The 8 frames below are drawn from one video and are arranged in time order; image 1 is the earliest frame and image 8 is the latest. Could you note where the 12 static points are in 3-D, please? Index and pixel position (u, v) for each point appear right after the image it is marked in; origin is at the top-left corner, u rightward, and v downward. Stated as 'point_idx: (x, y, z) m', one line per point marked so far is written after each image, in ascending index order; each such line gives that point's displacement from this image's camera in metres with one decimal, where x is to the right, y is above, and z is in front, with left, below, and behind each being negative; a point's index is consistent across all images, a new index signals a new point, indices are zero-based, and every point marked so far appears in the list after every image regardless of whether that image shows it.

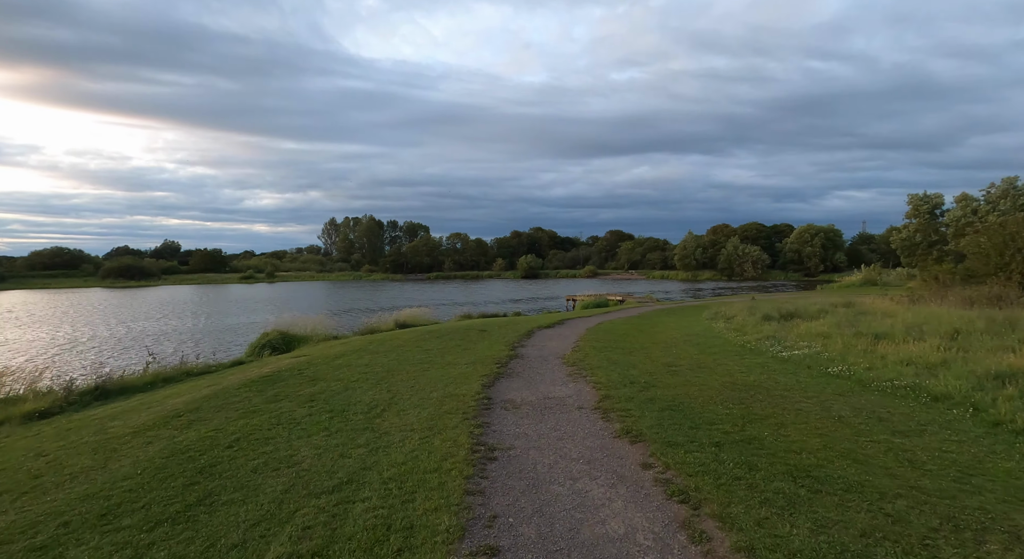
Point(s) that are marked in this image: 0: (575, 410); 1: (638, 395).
0: (+1.1, -2.4, +9.8) m
1: (+2.4, -2.2, +10.6) m
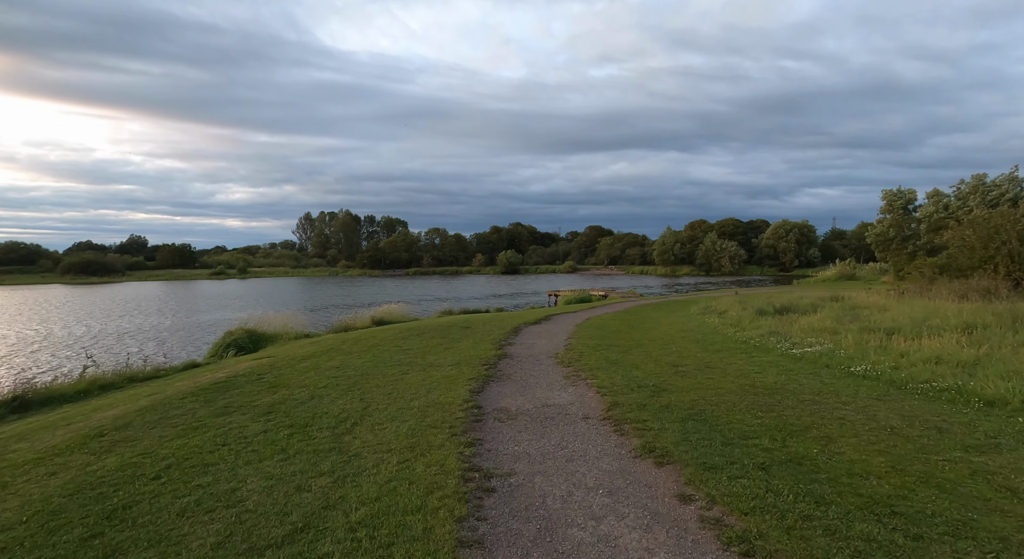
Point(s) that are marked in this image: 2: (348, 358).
0: (+1.0, -2.2, +8.4) m
1: (+2.3, -2.1, +9.2) m
2: (-4.2, -2.0, +14.0) m
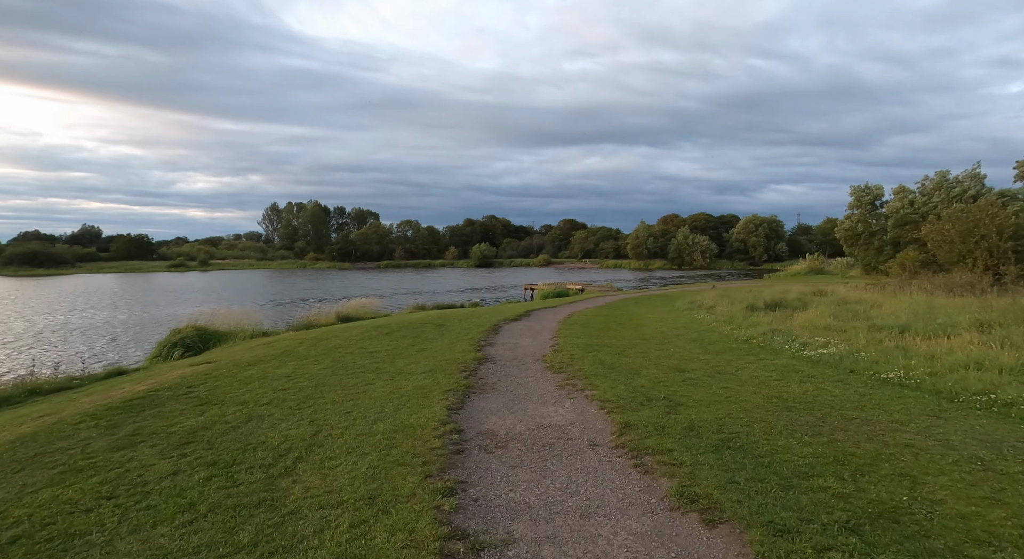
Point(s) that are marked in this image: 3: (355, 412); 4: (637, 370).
0: (+0.9, -2.1, +6.6) m
1: (+2.2, -2.0, +7.6) m
2: (-4.6, -1.8, +12.0) m
3: (-2.3, -2.0, +8.2) m
4: (+2.7, -2.0, +11.8) m
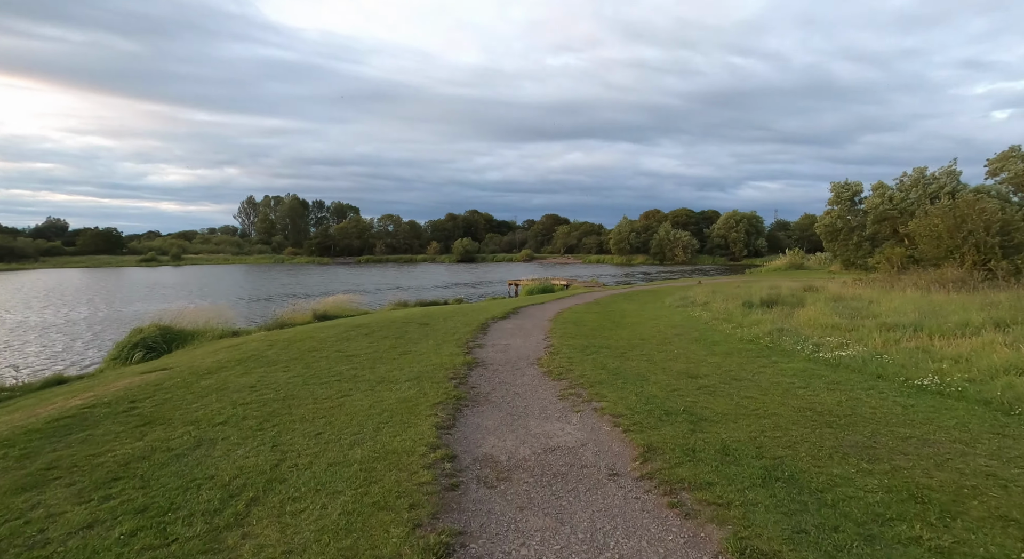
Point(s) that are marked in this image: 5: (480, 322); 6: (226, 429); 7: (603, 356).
0: (+1.0, -2.1, +5.5) m
1: (+2.2, -1.9, +6.5) m
2: (-4.7, -1.8, +10.7) m
3: (-2.3, -1.9, +7.0) m
4: (+2.6, -1.9, +10.7) m
5: (-1.2, -1.6, +19.9) m
6: (-3.7, -1.9, +7.1) m
7: (+2.2, -1.8, +12.9) m
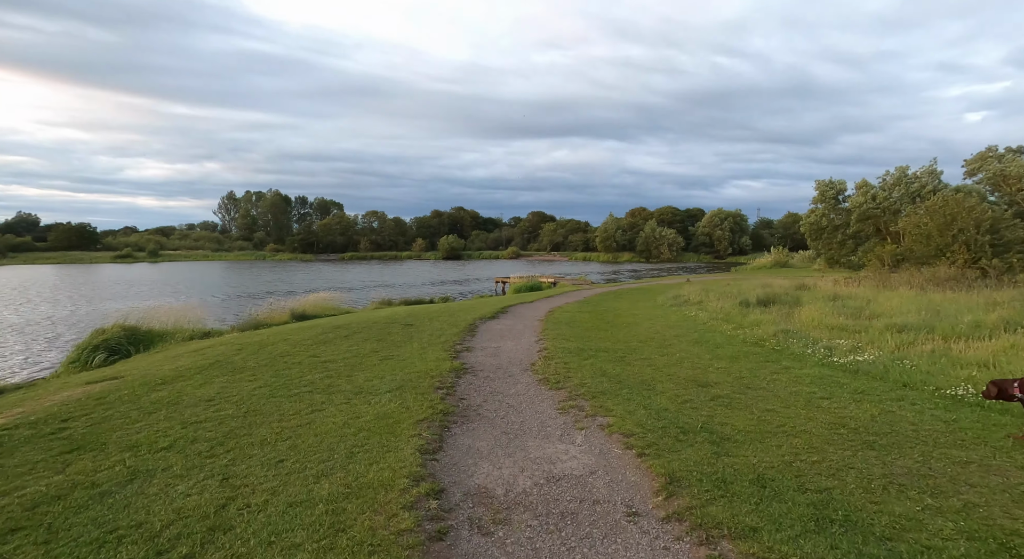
0: (+1.0, -2.1, +4.5) m
1: (+2.2, -1.9, +5.5) m
2: (-4.8, -1.8, +9.5) m
3: (-2.4, -1.9, +5.9) m
4: (+2.4, -1.9, +9.7) m
5: (-1.5, -1.5, +18.8) m
6: (-3.7, -1.9, +6.0) m
7: (+2.0, -1.8, +11.9) m
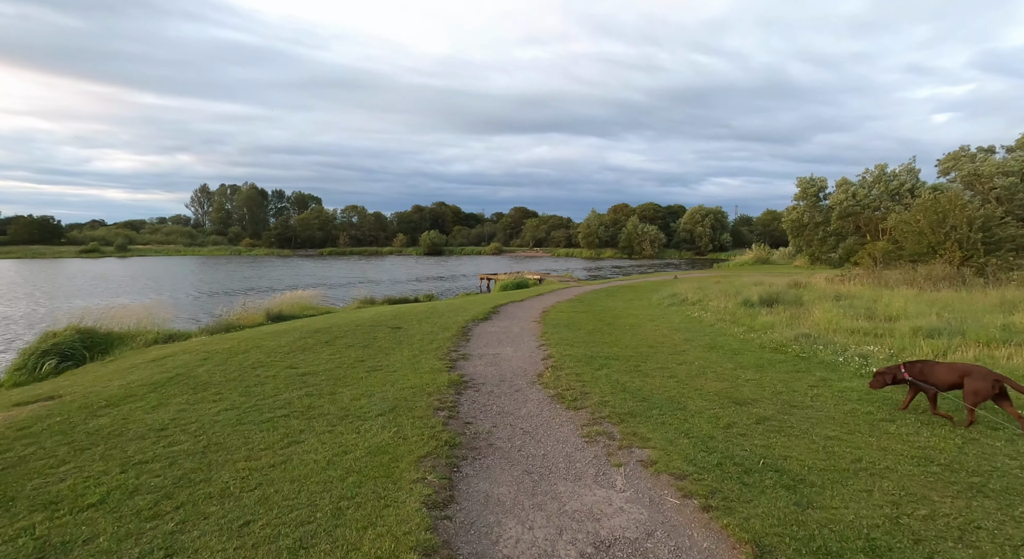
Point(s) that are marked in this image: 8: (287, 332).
0: (+1.3, -2.2, +3.2) m
1: (+2.5, -2.0, +4.3) m
2: (-4.6, -1.8, +8.1) m
3: (-2.1, -2.0, +4.5) m
4: (+2.6, -1.9, +8.5) m
5: (-1.7, -1.5, +17.5) m
6: (-3.4, -2.0, +4.5) m
7: (+2.0, -1.8, +10.7) m
8: (-6.6, -1.5, +16.1) m
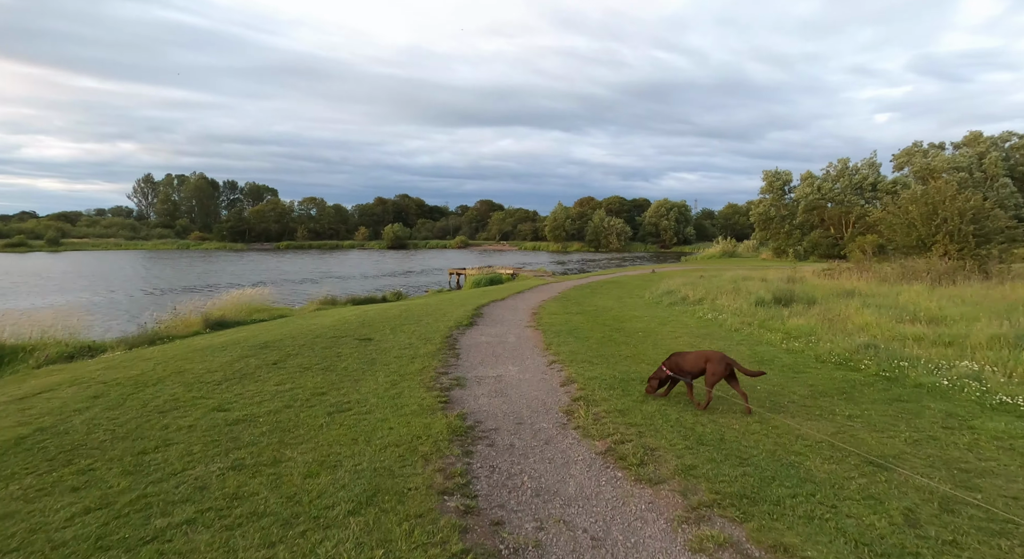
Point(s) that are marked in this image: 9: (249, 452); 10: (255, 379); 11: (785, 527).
0: (+2.1, -2.3, +0.4) m
1: (+3.2, -2.1, +1.5) m
2: (-4.2, -1.9, +4.8) m
3: (-1.4, -2.1, +1.5) m
4: (+3.0, -2.0, +5.8) m
5: (-1.8, -1.4, +14.4) m
6: (-2.7, -2.1, +1.4) m
7: (+2.3, -1.8, +7.9) m
8: (-6.7, -1.6, +12.8) m
9: (-2.8, -1.8, +6.0) m
10: (-4.5, -1.7, +9.4) m
11: (+2.2, -2.0, +4.5) m
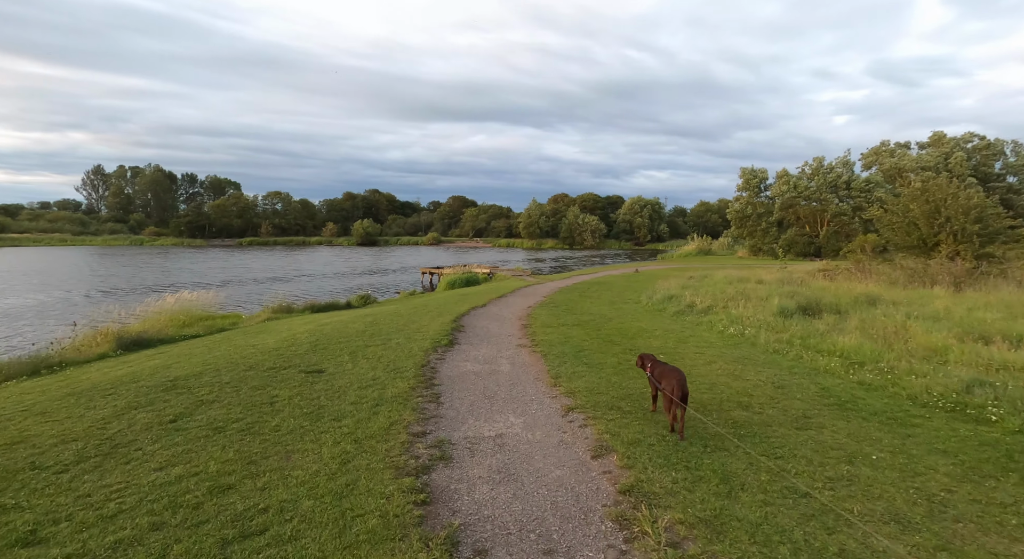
0: (+2.7, -2.6, -2.6) m
1: (+3.7, -2.4, -1.4) m
2: (-3.8, -2.2, +1.6) m
3: (-0.9, -2.4, -1.7) m
4: (+3.3, -2.3, +2.8) m
5: (-2.0, -1.7, +11.2) m
6: (-2.2, -2.4, -1.8) m
7: (+2.5, -2.1, +5.0) m
8: (-6.7, -1.8, +9.3) m
9: (-2.6, -2.1, +2.8) m
10: (-4.4, -1.9, +6.1) m
11: (+2.5, -2.3, +1.6) m
